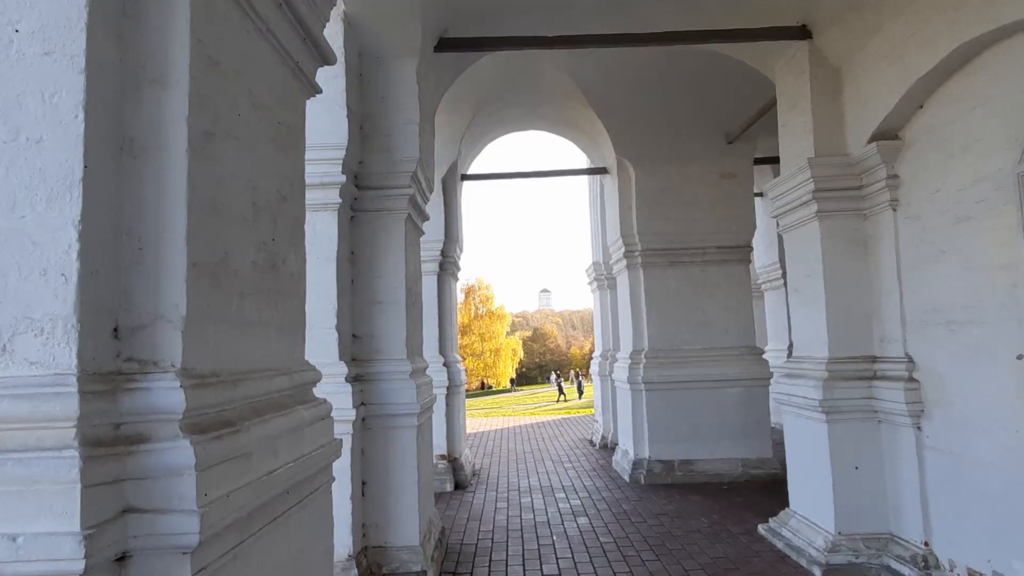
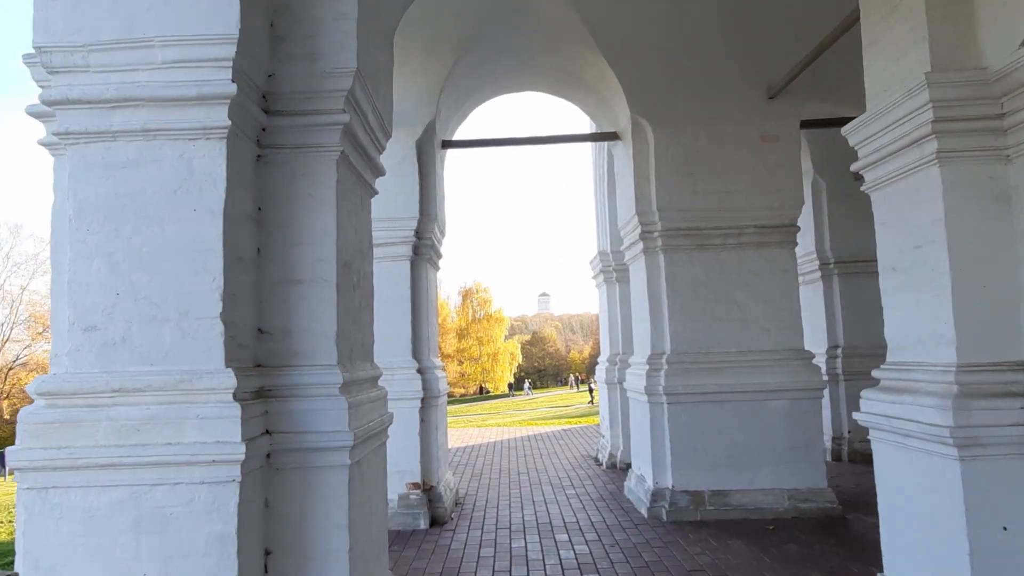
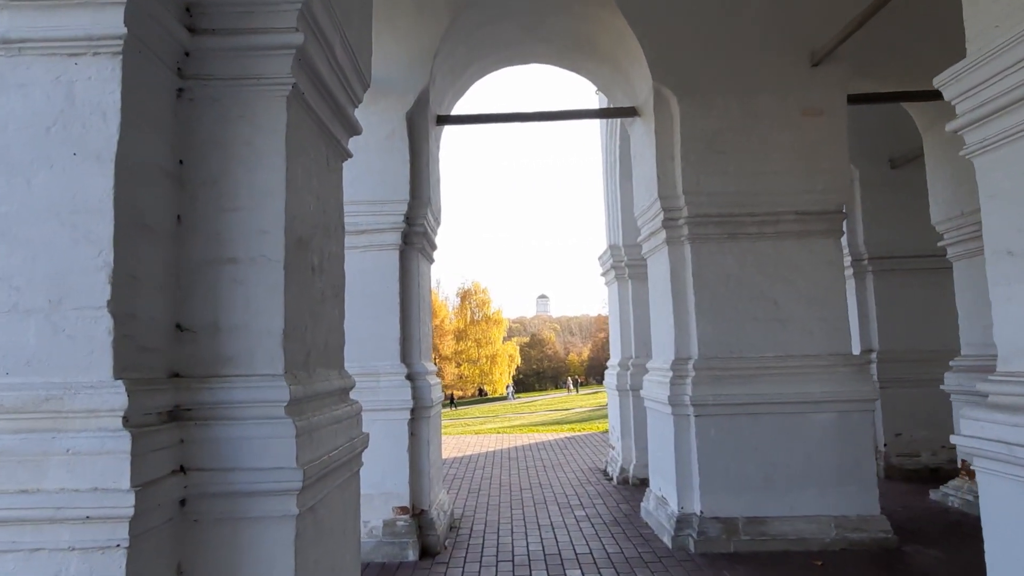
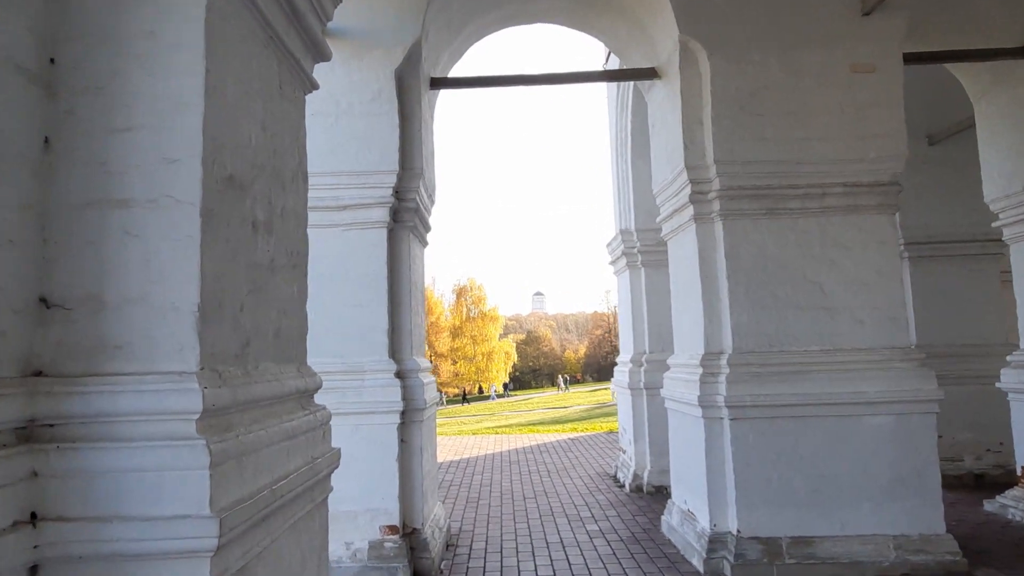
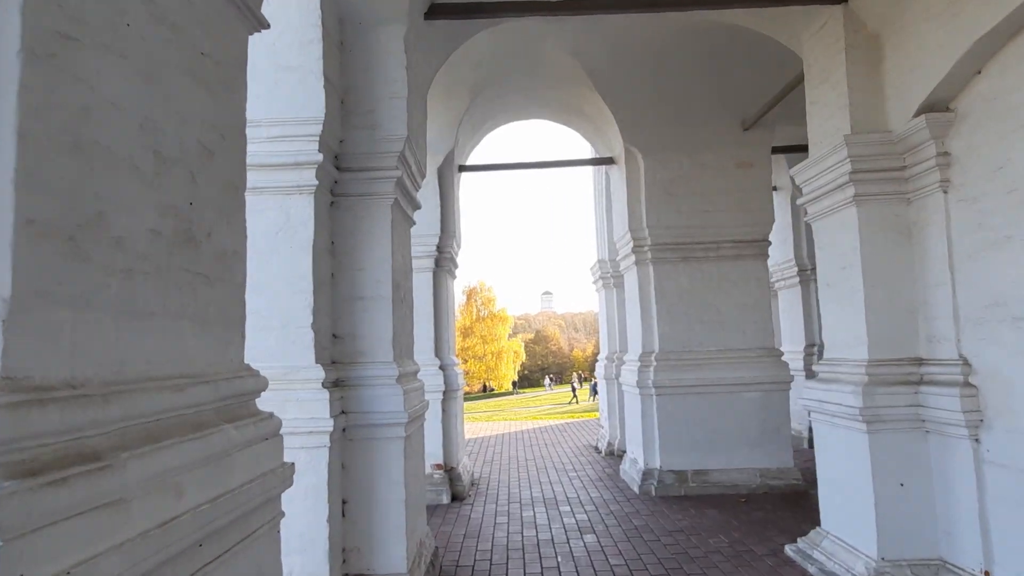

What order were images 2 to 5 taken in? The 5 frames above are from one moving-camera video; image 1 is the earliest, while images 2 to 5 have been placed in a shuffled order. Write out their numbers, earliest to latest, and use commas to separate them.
5, 2, 3, 4
